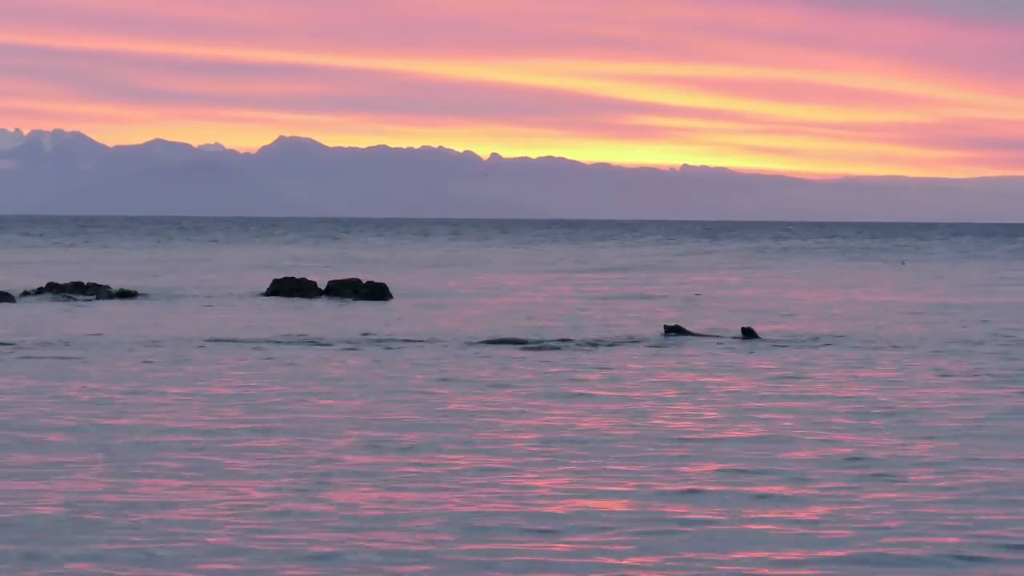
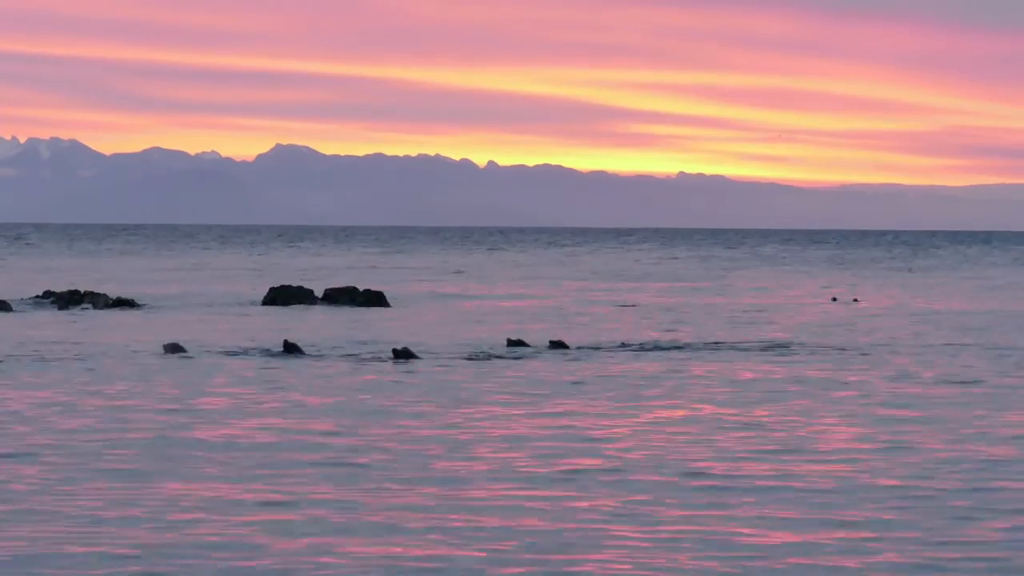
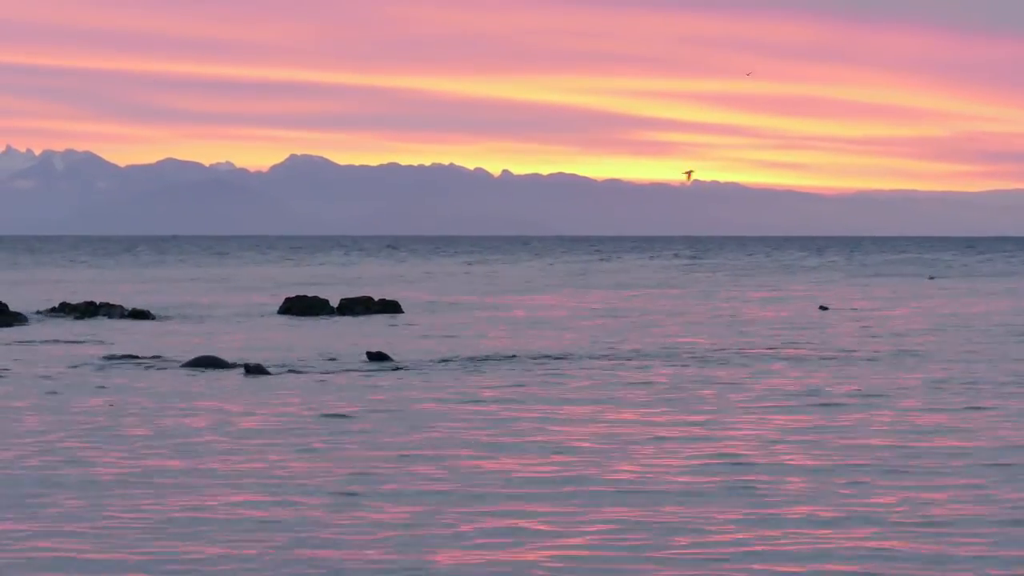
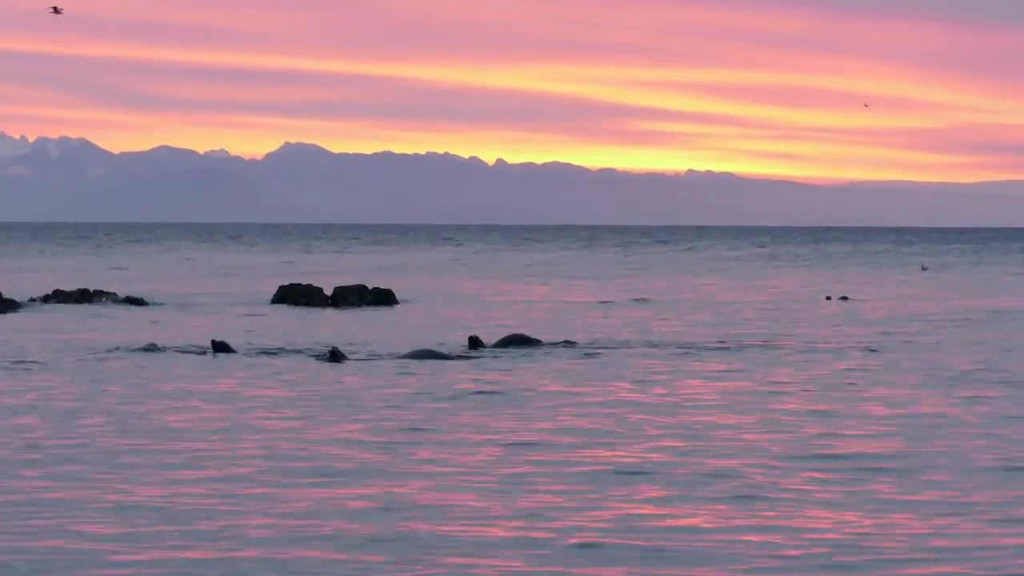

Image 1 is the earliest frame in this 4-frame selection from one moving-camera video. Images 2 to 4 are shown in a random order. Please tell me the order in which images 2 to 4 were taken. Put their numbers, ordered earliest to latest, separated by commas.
2, 4, 3
